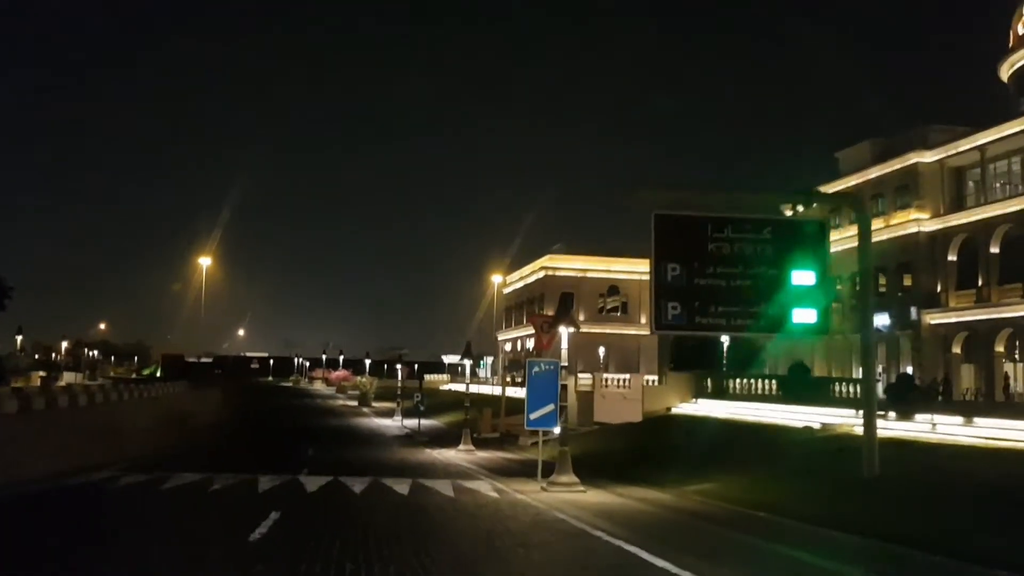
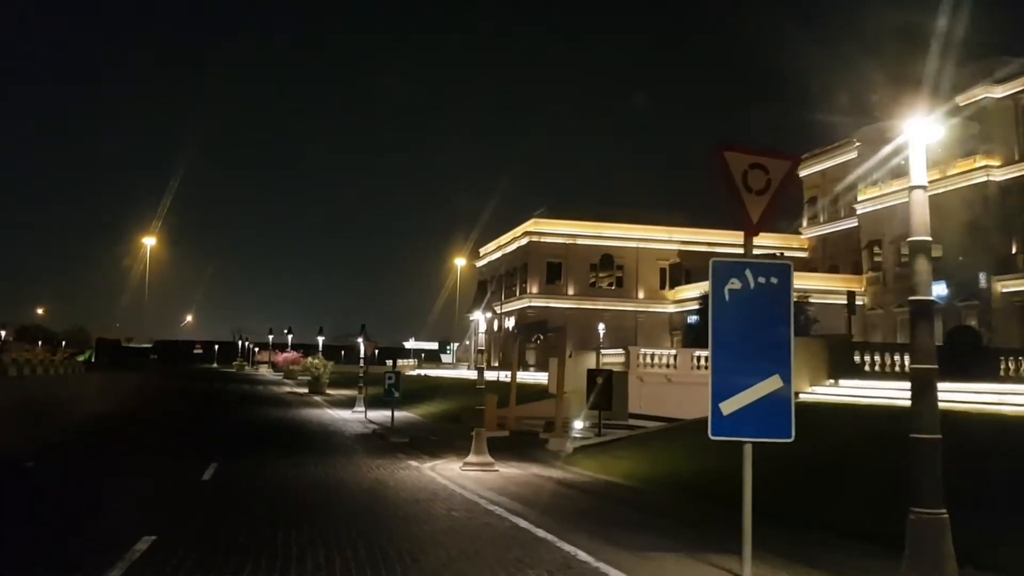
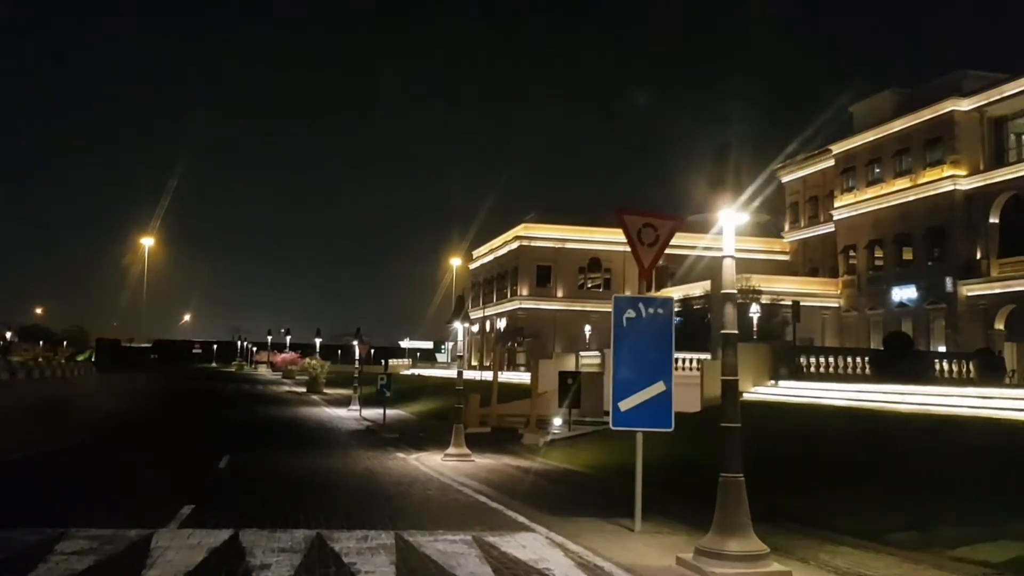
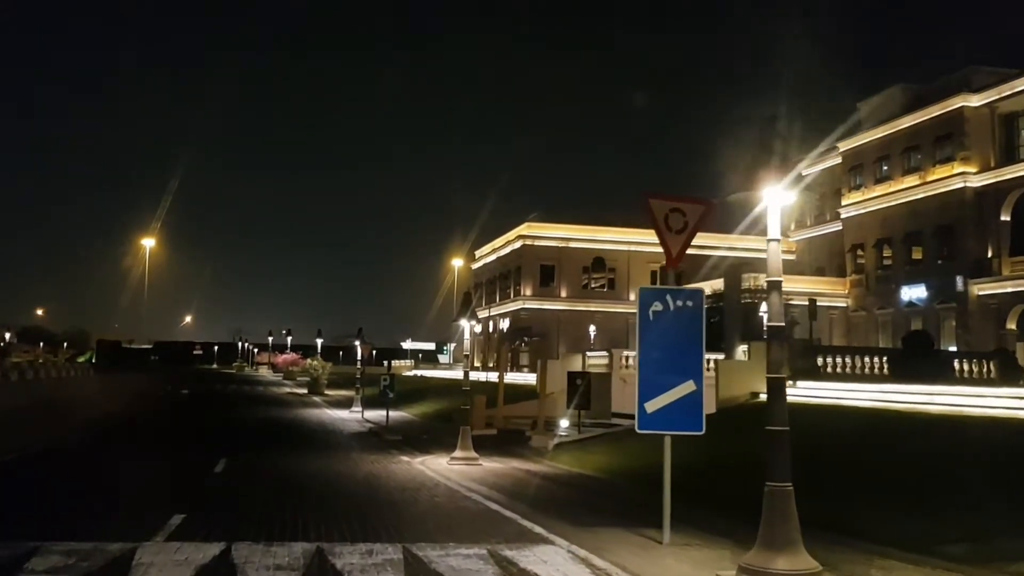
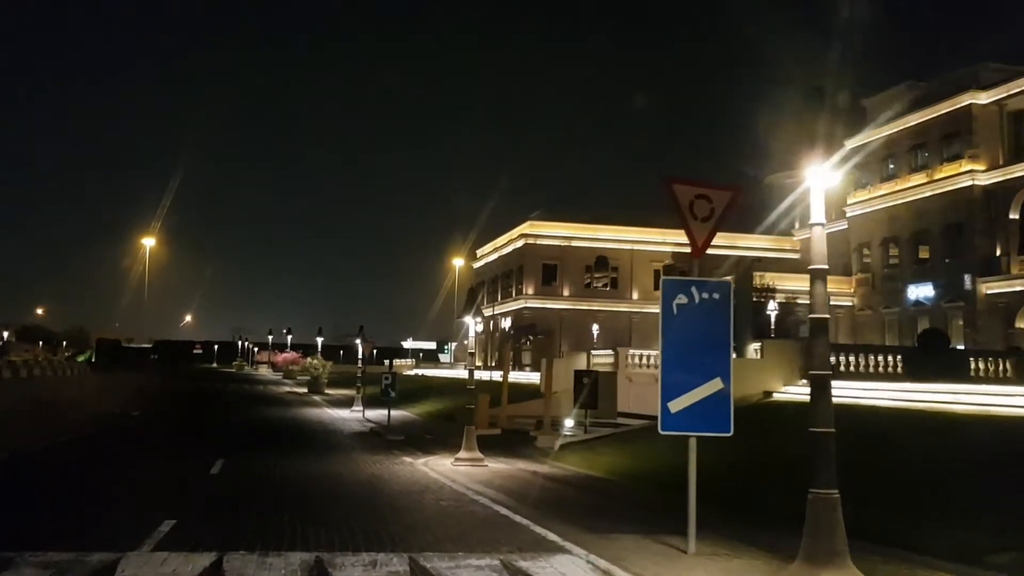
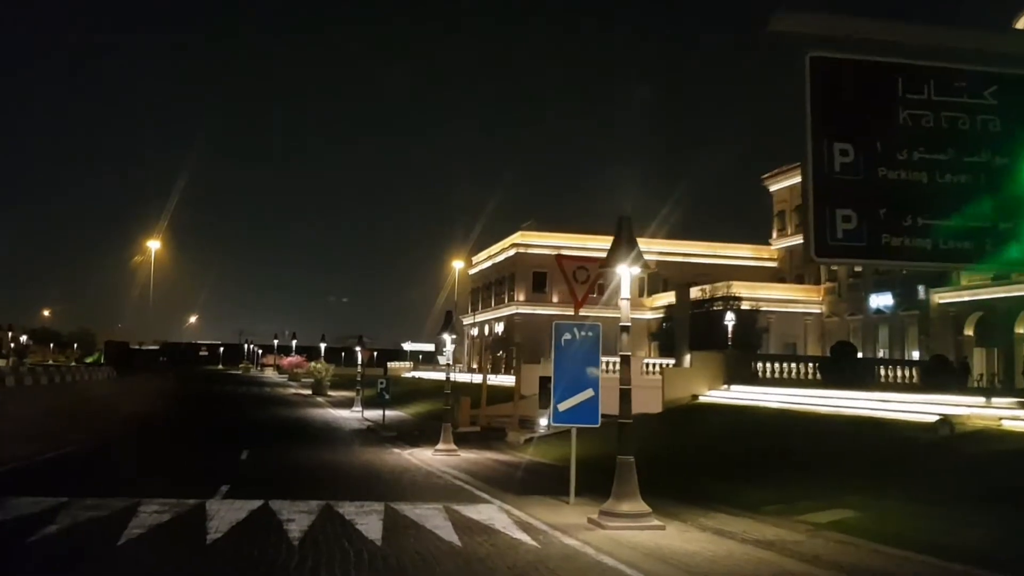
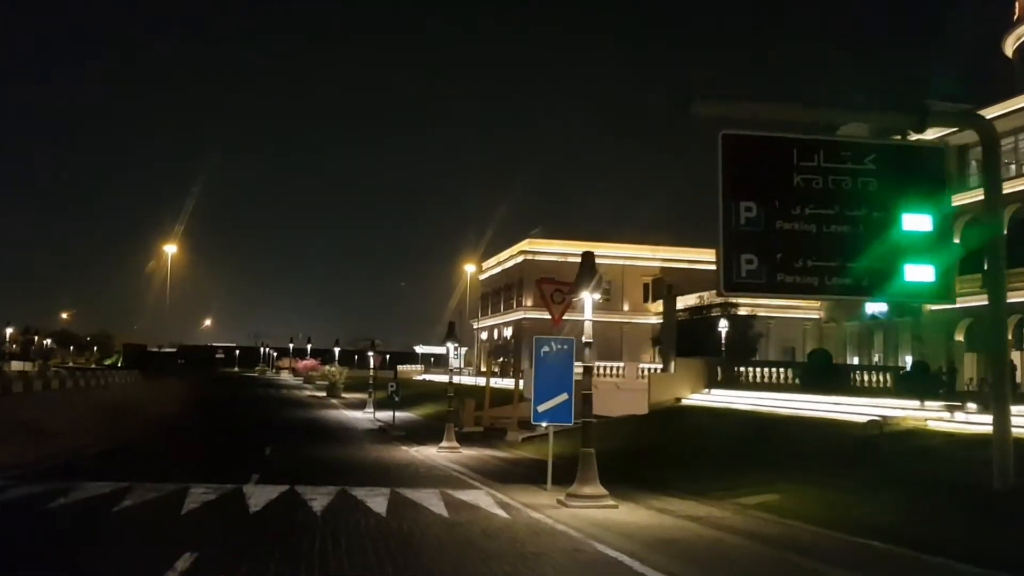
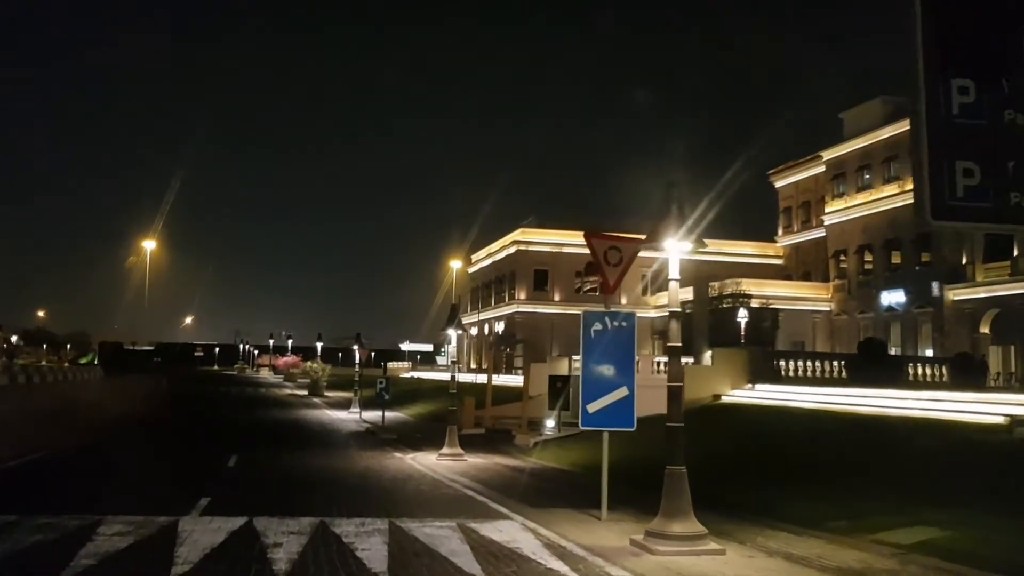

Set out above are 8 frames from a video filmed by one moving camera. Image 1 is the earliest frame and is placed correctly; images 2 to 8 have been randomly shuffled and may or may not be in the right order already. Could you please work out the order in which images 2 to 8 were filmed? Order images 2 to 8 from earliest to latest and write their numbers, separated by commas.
7, 6, 8, 3, 4, 5, 2
